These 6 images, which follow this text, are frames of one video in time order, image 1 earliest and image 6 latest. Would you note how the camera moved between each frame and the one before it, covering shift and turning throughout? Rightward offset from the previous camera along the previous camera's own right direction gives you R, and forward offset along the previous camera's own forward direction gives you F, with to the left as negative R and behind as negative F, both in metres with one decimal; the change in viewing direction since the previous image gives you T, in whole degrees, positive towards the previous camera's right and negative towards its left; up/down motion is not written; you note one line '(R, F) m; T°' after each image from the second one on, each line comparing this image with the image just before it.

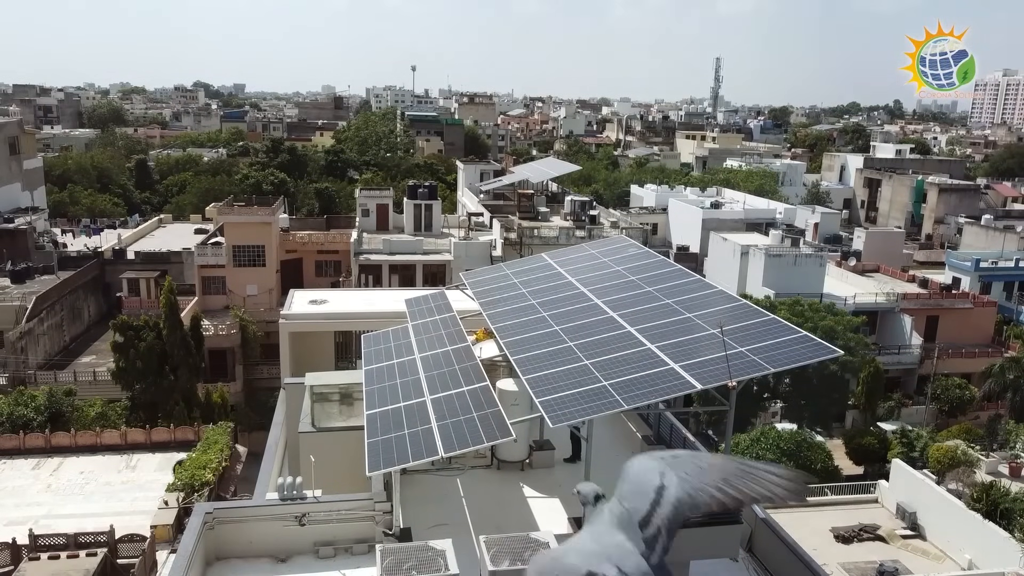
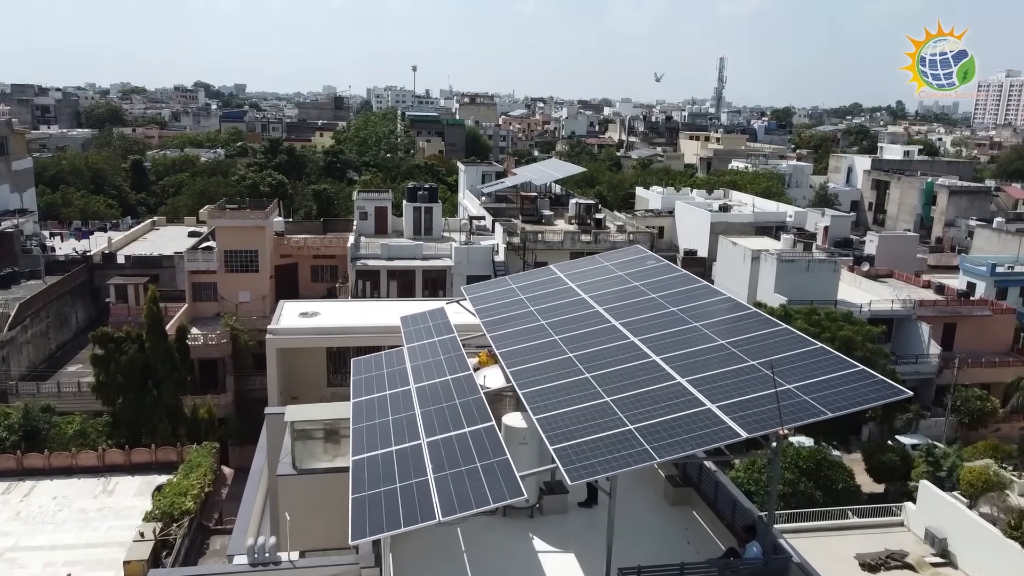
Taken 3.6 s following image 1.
(-0.1, +1.6) m; 0°
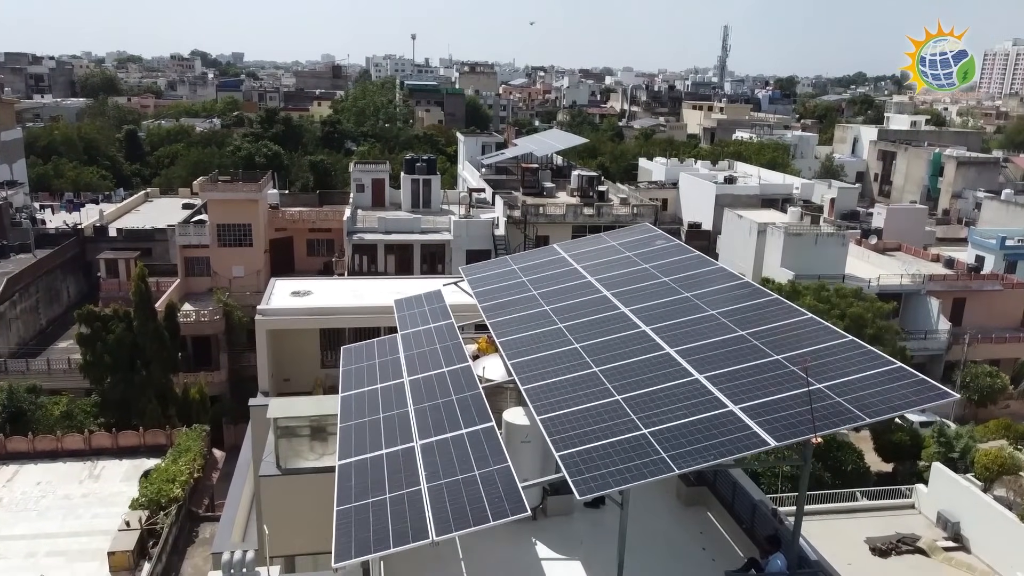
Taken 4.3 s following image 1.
(0.0, +0.9) m; 0°
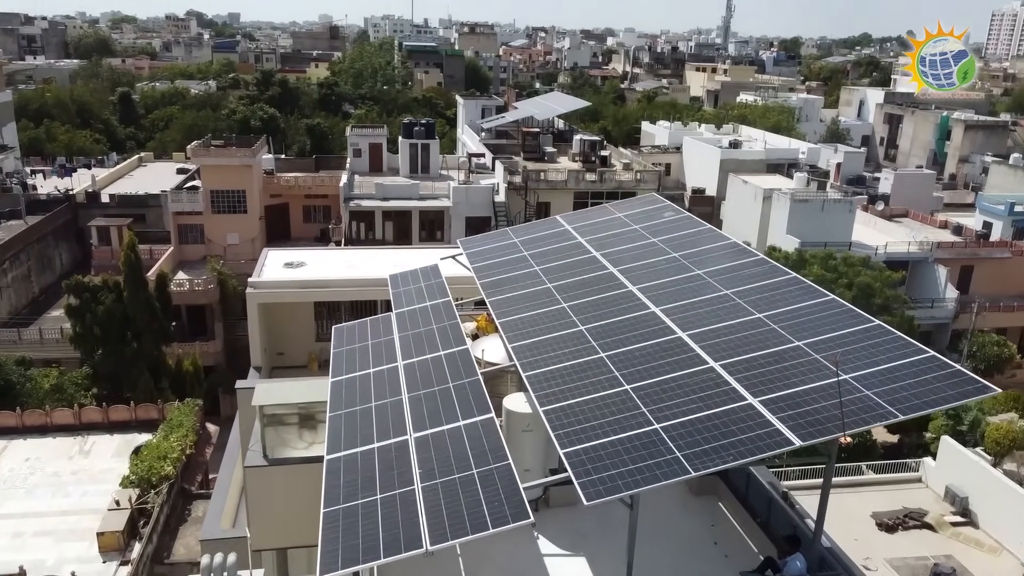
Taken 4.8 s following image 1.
(0.0, +0.7) m; 0°
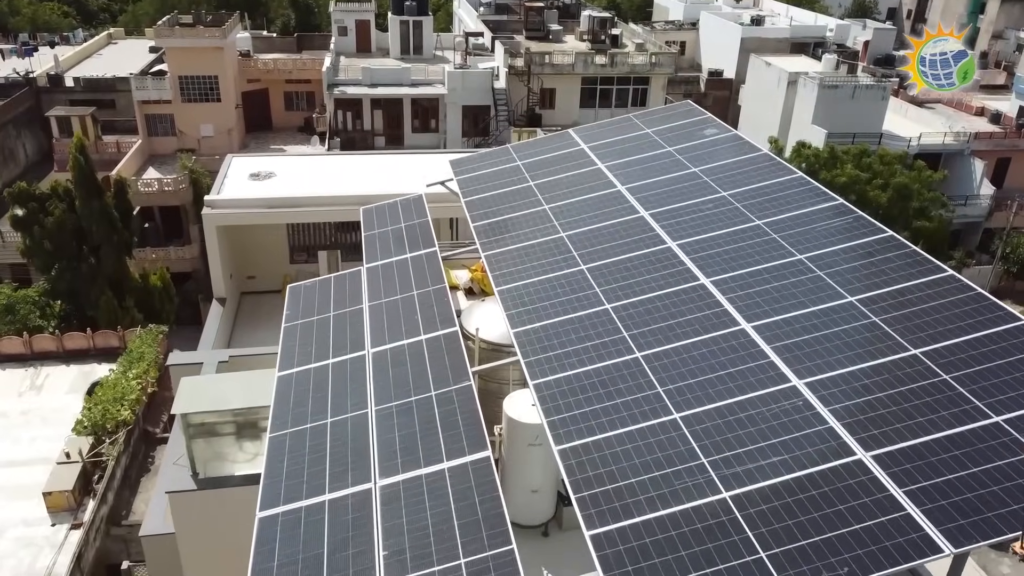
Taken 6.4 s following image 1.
(0.0, +2.7) m; 0°
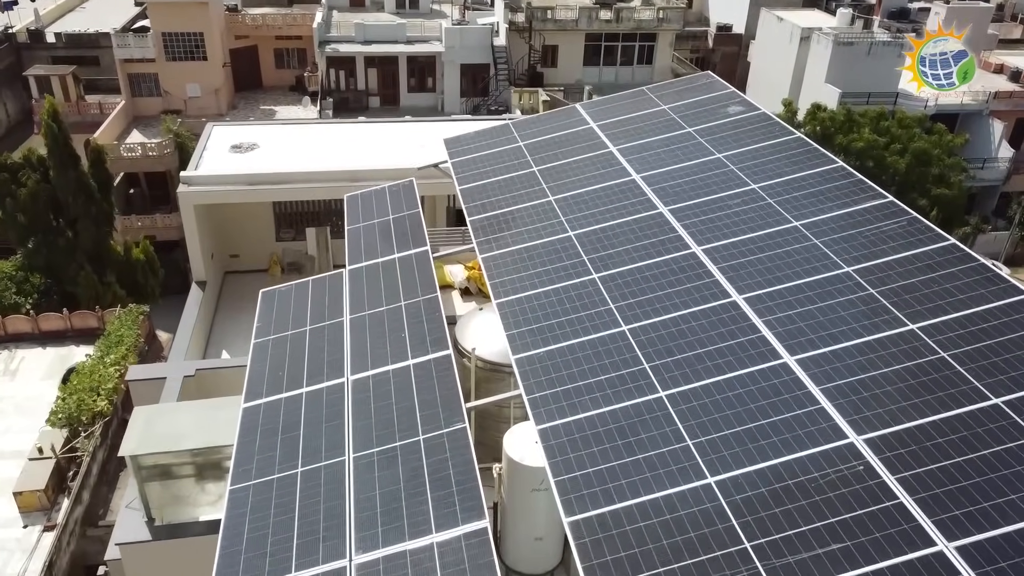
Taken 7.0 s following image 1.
(0.0, +1.1) m; 0°
